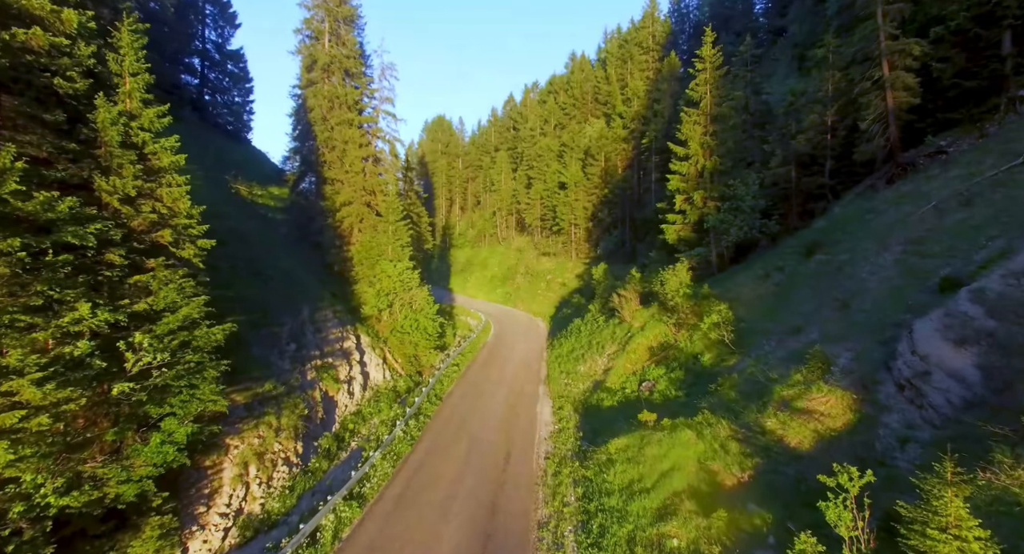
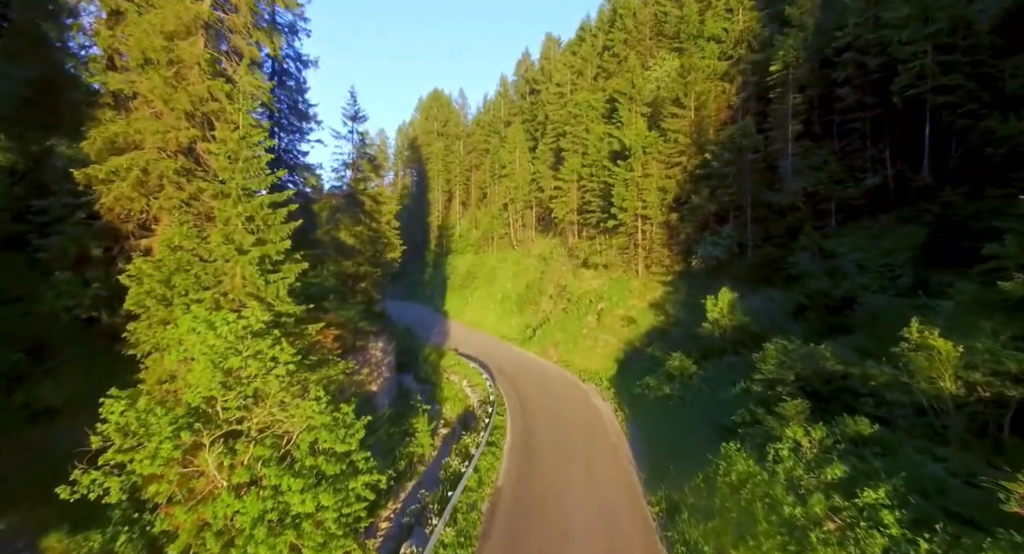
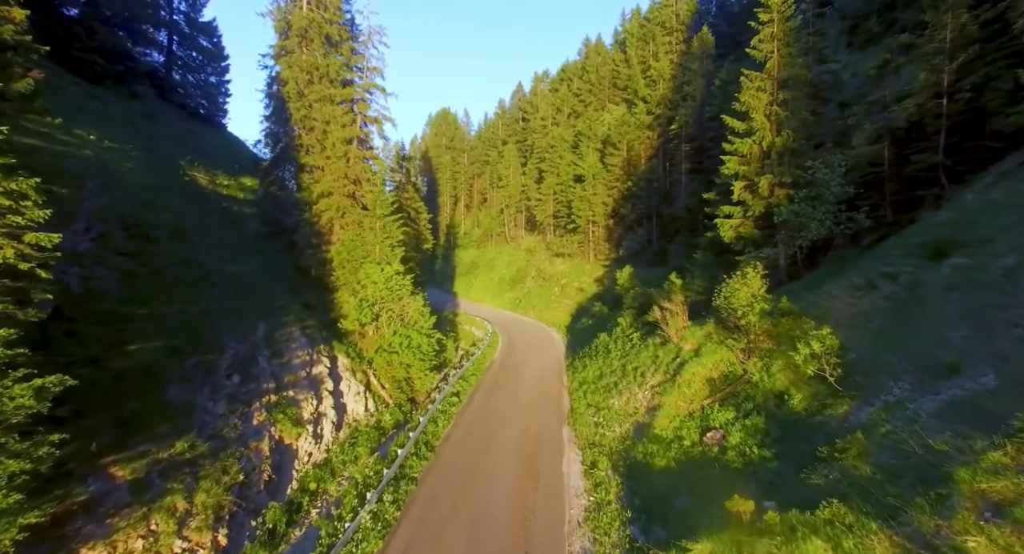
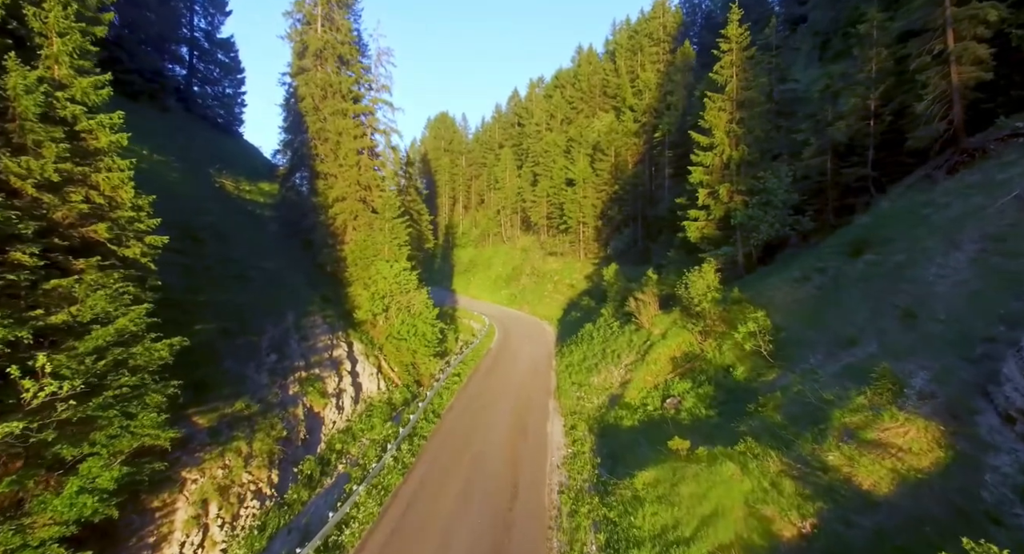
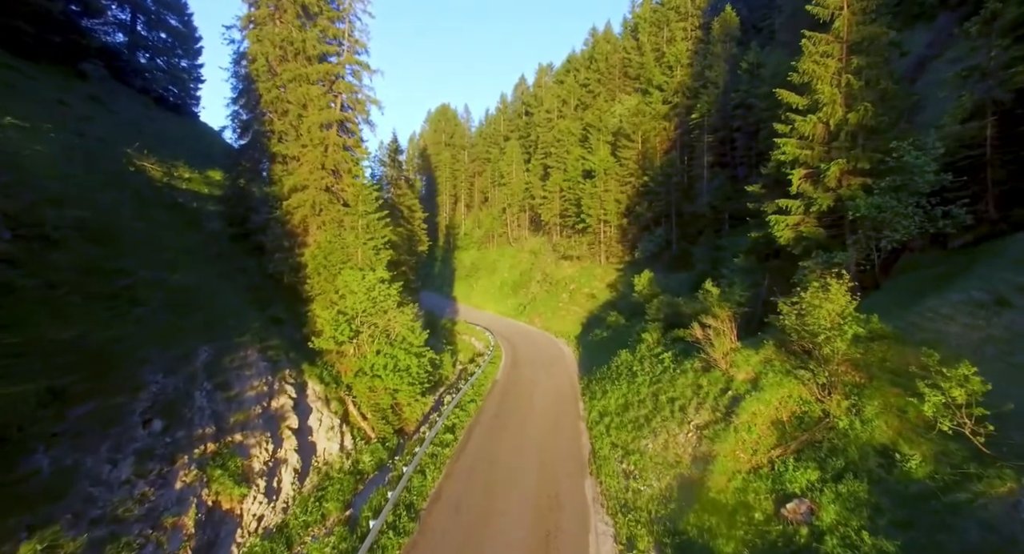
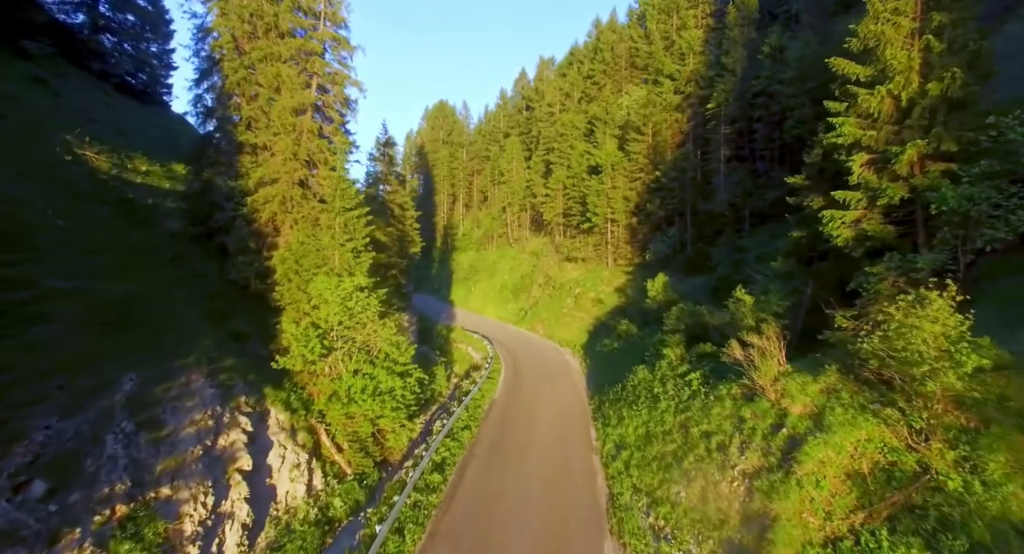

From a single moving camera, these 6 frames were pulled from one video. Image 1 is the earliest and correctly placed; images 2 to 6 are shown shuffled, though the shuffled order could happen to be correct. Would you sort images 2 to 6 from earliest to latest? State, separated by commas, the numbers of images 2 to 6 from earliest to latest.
4, 3, 5, 6, 2
